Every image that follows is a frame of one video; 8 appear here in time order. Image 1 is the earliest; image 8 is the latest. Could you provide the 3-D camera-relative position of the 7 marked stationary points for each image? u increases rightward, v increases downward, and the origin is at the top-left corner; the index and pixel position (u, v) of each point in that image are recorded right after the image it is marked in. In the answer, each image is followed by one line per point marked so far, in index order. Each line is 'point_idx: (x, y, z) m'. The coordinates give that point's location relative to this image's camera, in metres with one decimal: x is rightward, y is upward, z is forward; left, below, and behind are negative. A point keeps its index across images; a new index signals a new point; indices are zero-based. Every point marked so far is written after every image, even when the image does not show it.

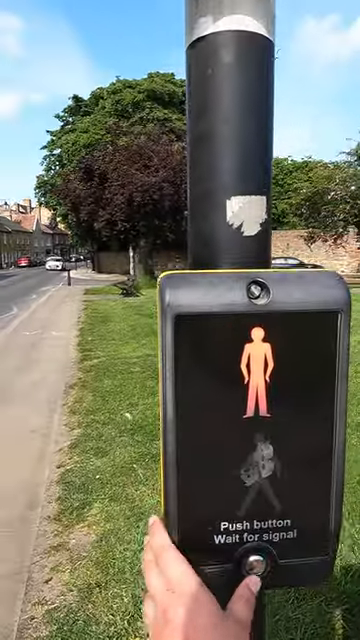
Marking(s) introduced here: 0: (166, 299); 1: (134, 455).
0: (0.0, 0.0, +0.7) m
1: (-0.4, -1.3, +3.9) m
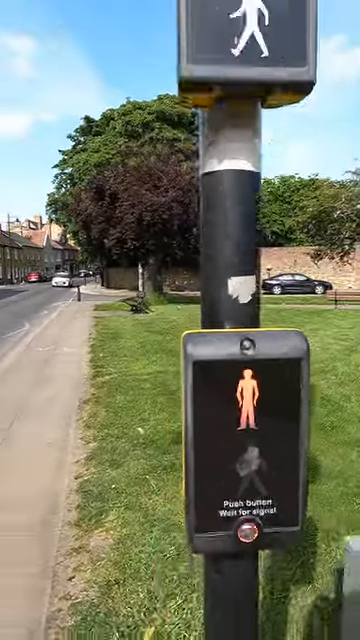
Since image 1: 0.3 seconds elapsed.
0: (0.0, -0.1, +1.0) m
1: (-0.3, -1.5, +4.2) m
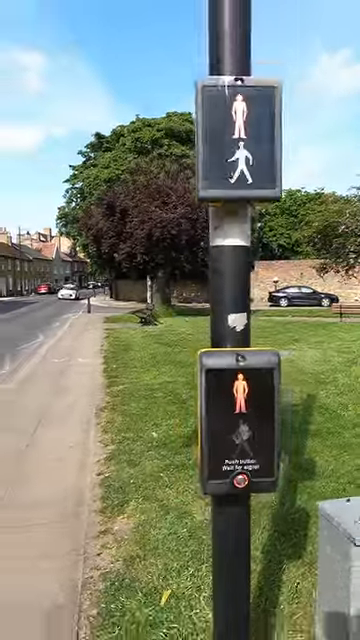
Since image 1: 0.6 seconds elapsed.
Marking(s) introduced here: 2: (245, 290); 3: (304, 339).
0: (+0.1, -0.1, +1.6) m
1: (-0.2, -1.6, +4.7) m
2: (+0.2, +0.1, +1.6) m
3: (+4.5, -0.7, +15.3) m
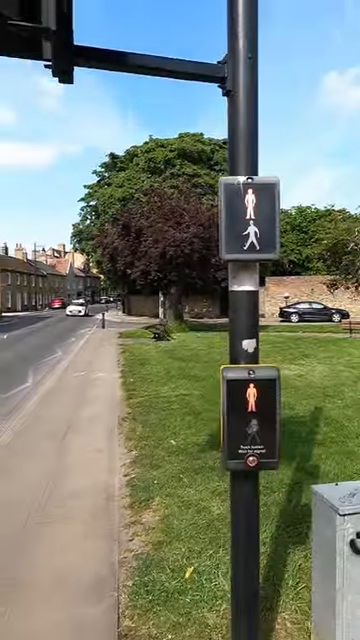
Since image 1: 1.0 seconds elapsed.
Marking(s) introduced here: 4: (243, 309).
0: (+0.2, -0.3, +2.2) m
1: (0.0, -1.9, +5.3) m
2: (+0.4, 0.0, +2.2) m
3: (+5.0, -1.3, +15.8) m
4: (+0.3, +0.1, +2.2) m
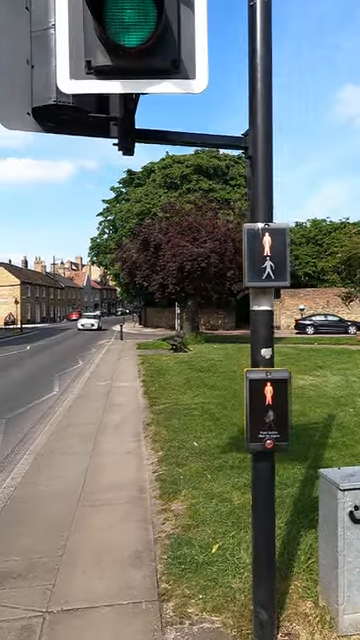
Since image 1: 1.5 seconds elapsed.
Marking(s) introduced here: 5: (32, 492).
0: (+0.4, -0.4, +2.8) m
1: (+0.3, -2.0, +5.9) m
2: (+0.6, -0.1, +2.8) m
3: (+5.7, -1.8, +16.2) m
4: (+0.5, 0.0, +2.8) m
5: (-1.9, -2.2, +5.4) m
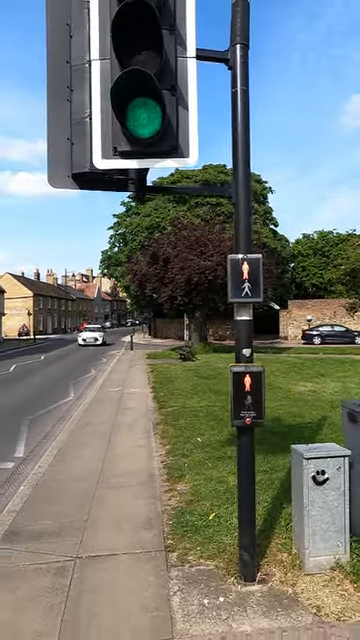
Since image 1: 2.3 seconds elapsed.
0: (+0.4, -0.4, +3.7) m
1: (+0.4, -2.2, +6.7) m
2: (+0.6, -0.2, +3.7) m
3: (+6.0, -2.2, +16.9) m
4: (+0.6, -0.1, +3.7) m
5: (-1.8, -2.3, +6.3) m
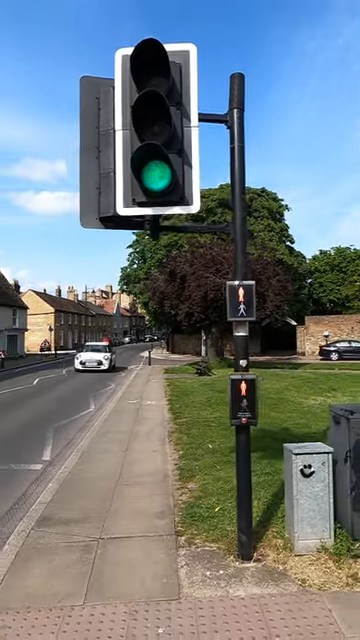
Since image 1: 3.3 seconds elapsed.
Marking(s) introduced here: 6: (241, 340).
0: (+0.5, -0.6, +4.4) m
1: (+0.6, -2.5, +7.4) m
2: (+0.7, -0.3, +4.4) m
3: (+6.7, -2.8, +17.3) m
4: (+0.6, -0.3, +4.4) m
5: (-1.7, -2.6, +7.0) m
6: (+0.6, -0.2, +4.4) m
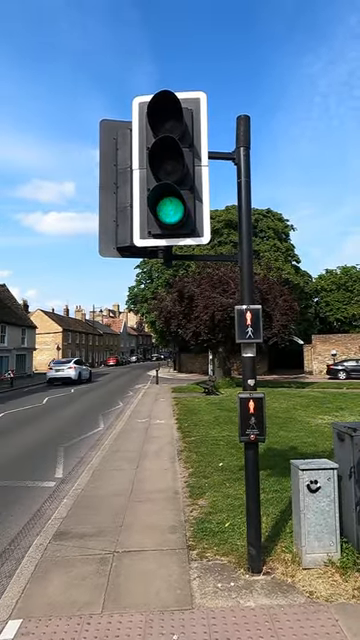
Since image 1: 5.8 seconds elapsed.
0: (+0.7, -0.8, +4.7) m
1: (+0.8, -2.8, +7.5) m
2: (+0.8, -0.6, +4.7) m
3: (+7.0, -3.6, +17.4) m
4: (+0.8, -0.5, +4.7) m
5: (-1.5, -3.0, +7.2) m
6: (+0.8, -0.5, +4.7) m
